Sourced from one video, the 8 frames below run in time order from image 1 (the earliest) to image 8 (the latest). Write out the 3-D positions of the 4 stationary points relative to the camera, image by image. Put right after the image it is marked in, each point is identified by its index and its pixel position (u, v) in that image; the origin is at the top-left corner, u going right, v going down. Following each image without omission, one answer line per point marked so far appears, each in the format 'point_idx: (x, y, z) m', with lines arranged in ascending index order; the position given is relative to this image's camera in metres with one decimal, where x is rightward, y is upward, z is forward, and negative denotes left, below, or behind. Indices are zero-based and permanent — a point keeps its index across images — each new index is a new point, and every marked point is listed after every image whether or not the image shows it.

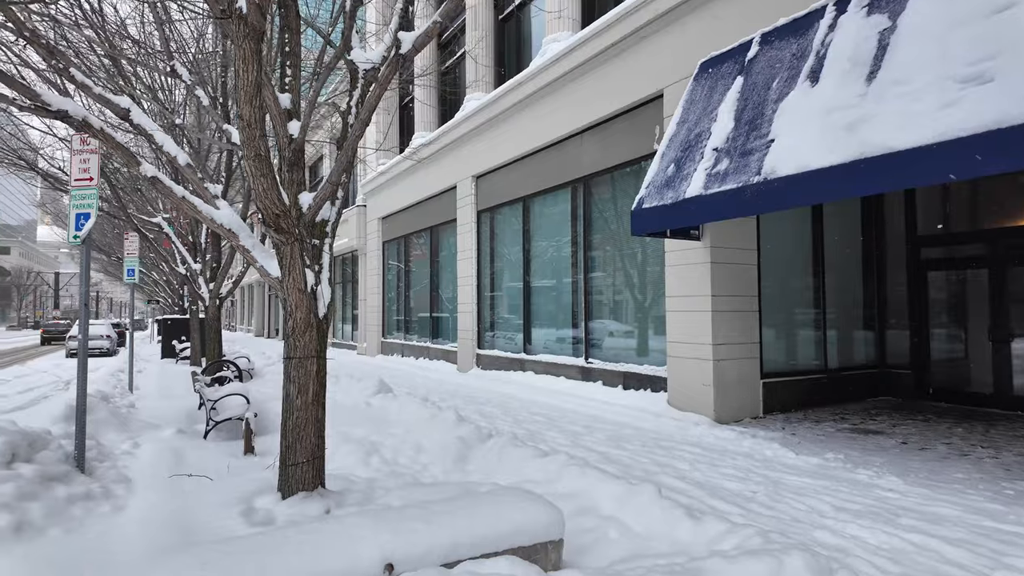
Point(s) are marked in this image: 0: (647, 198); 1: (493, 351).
0: (+1.6, +1.1, +7.1) m
1: (-0.5, -1.4, +12.9) m
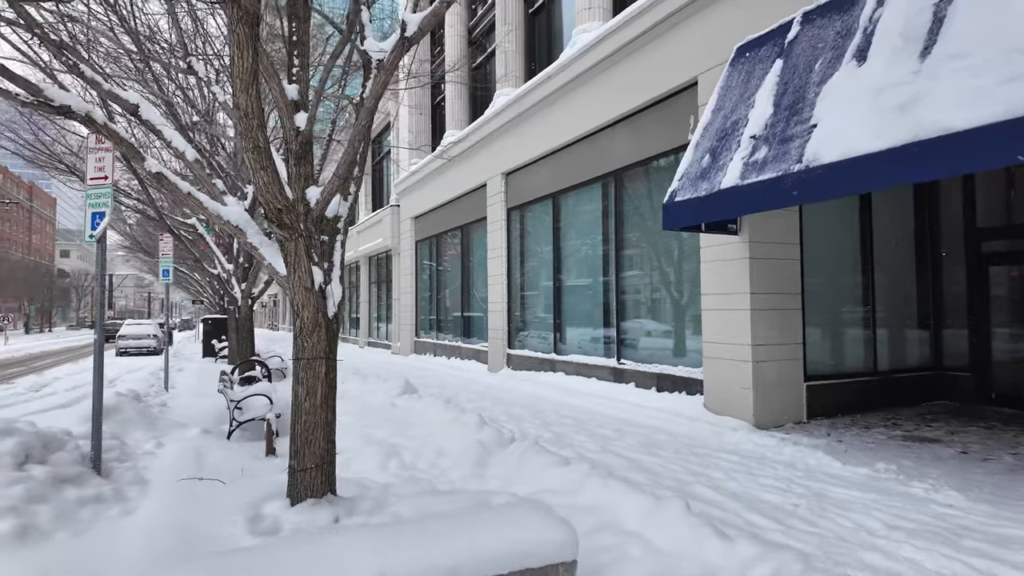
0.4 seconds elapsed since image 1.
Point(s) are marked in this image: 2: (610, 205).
0: (+1.9, +1.1, +6.7) m
1: (+0.2, -1.4, +12.6) m
2: (+1.7, +1.4, +10.4) m
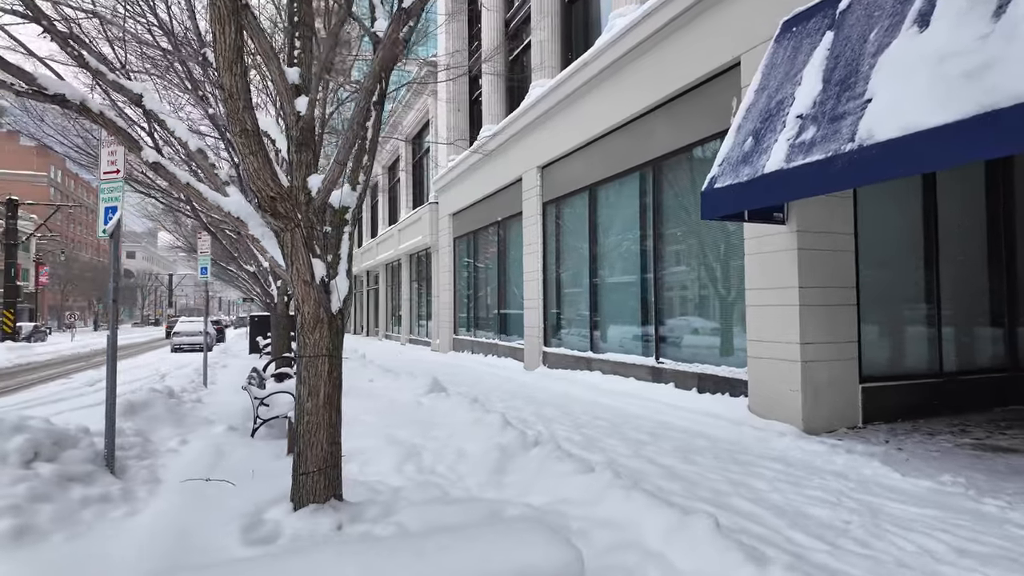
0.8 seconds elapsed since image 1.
0: (+2.2, +1.2, +6.3) m
1: (+1.0, -1.3, +12.3) m
2: (+2.3, +1.5, +9.9) m
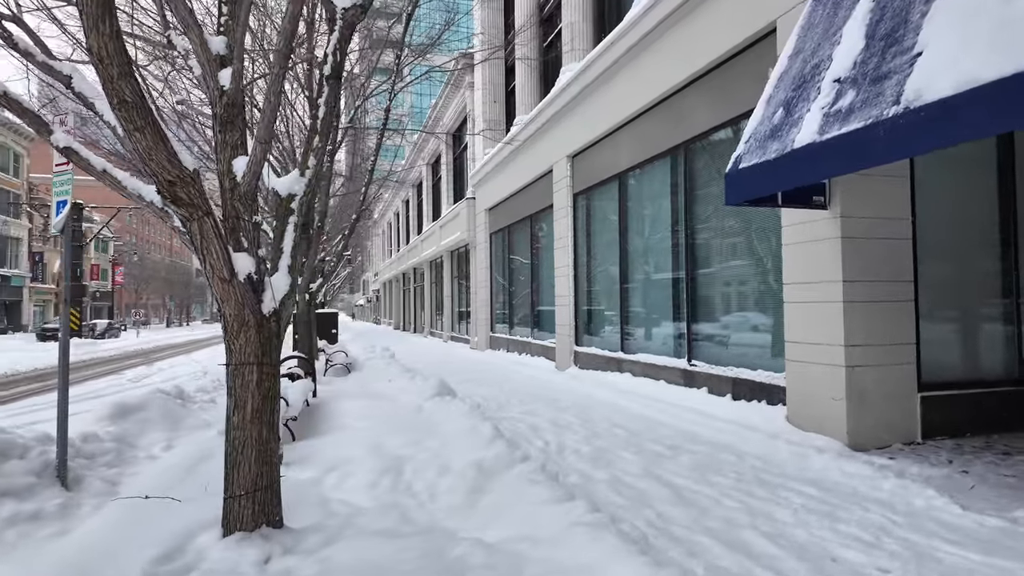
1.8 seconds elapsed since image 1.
0: (+2.1, +1.2, +5.5) m
1: (+1.5, -1.2, +11.6) m
2: (+2.6, +1.6, +9.1) m
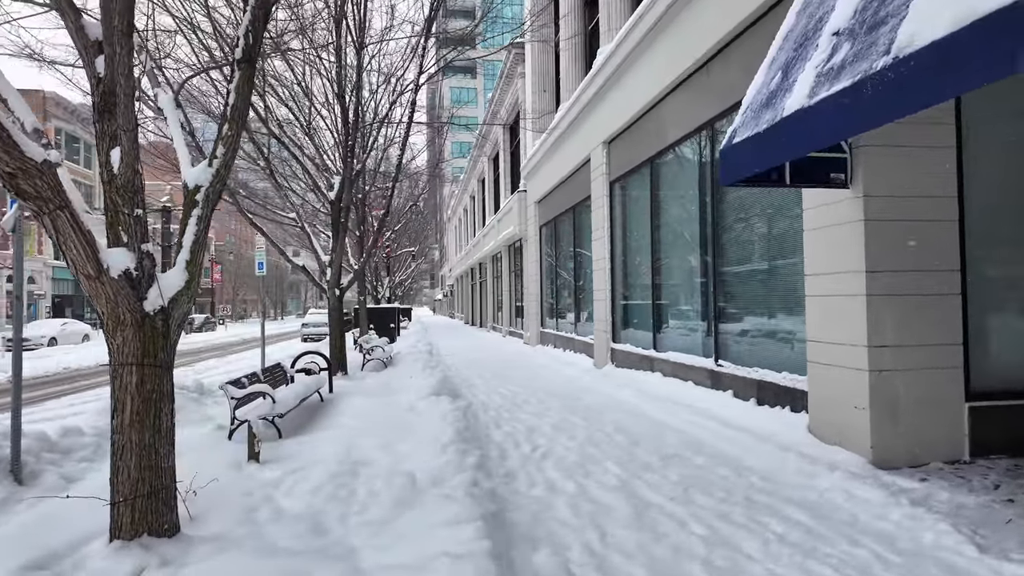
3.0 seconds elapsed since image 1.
0: (+1.8, +1.3, +4.8) m
1: (+2.1, -1.1, +11.0) m
2: (+2.8, +1.7, +8.3) m
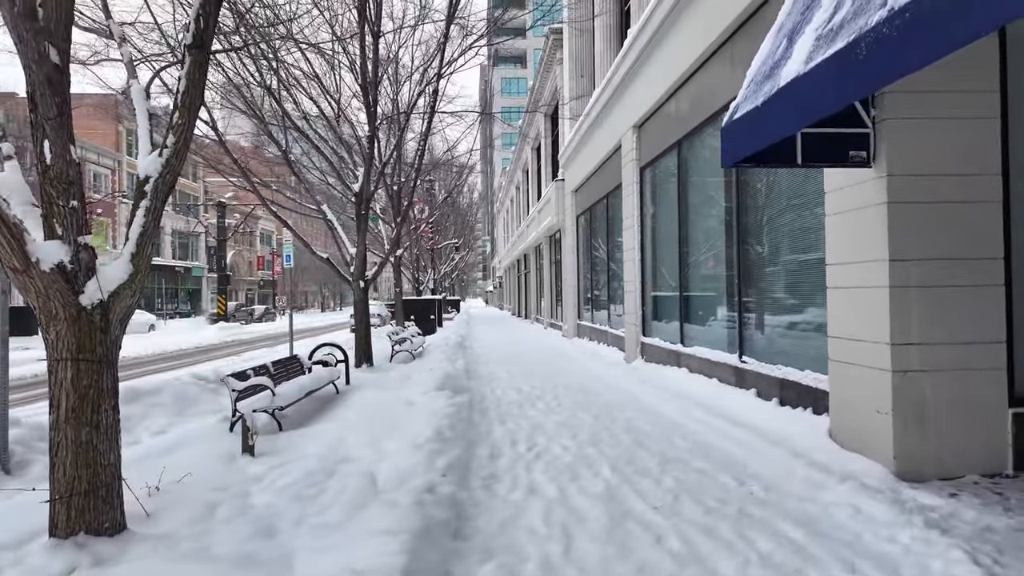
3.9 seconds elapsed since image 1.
0: (+1.7, +1.3, +4.4) m
1: (+2.5, -0.9, +10.5) m
2: (+2.9, +1.8, +7.8) m
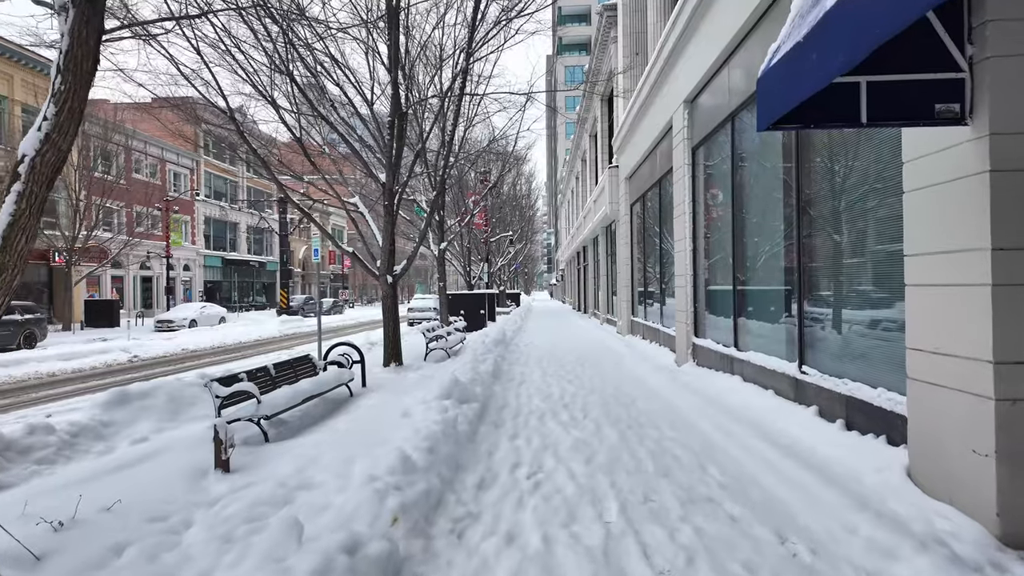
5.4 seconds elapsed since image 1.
0: (+1.5, +1.4, +3.3) m
1: (+3.1, -0.8, +9.4) m
2: (+3.2, +1.9, +6.5) m
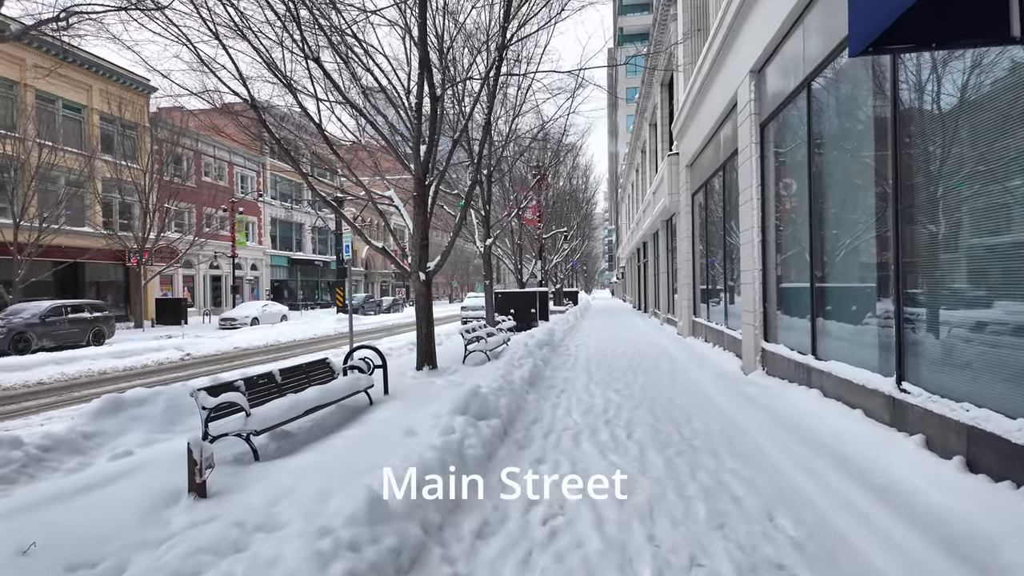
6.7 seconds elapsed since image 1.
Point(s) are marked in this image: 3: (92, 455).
0: (+1.4, +1.4, +2.3) m
1: (+3.6, -0.8, +8.1) m
2: (+3.4, +1.9, +5.3) m
3: (-3.5, -1.4, +4.9) m
